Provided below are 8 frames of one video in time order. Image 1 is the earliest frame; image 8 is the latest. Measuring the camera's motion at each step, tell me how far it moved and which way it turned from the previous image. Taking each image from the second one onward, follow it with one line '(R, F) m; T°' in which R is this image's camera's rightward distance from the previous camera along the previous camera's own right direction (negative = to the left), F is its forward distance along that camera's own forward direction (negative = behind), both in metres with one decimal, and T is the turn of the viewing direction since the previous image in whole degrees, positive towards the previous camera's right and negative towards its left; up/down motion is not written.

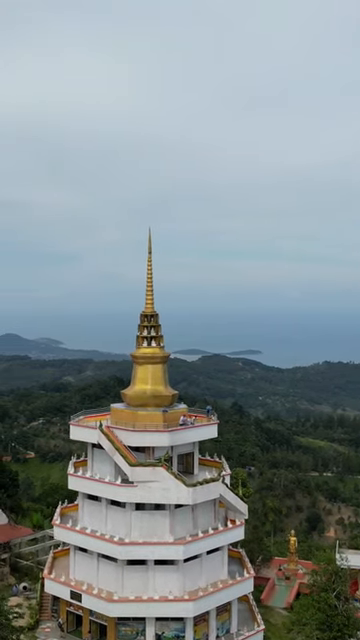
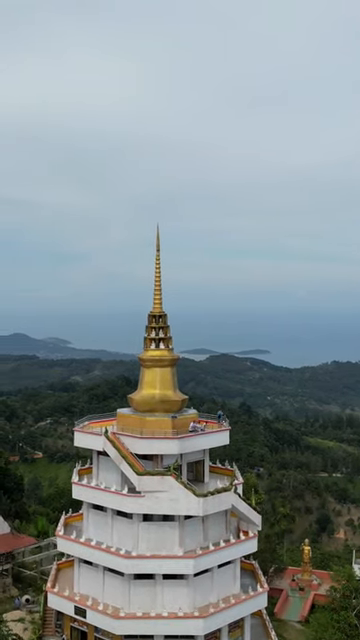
(0.0, +0.6) m; -1°
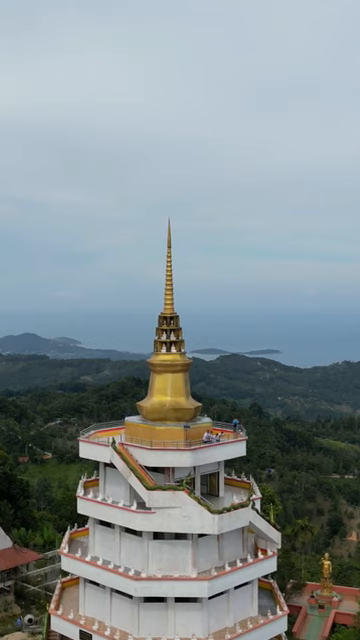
(0.0, +0.8) m; -1°
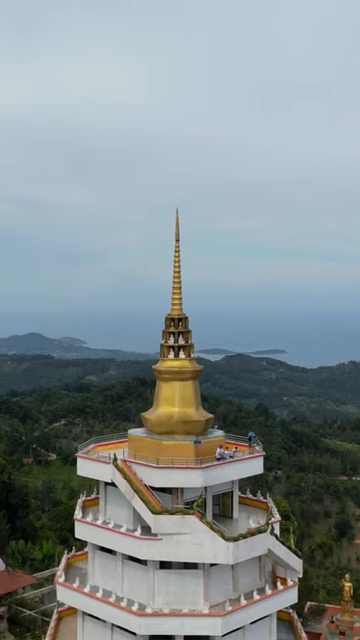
(-0.1, +1.1) m; 0°
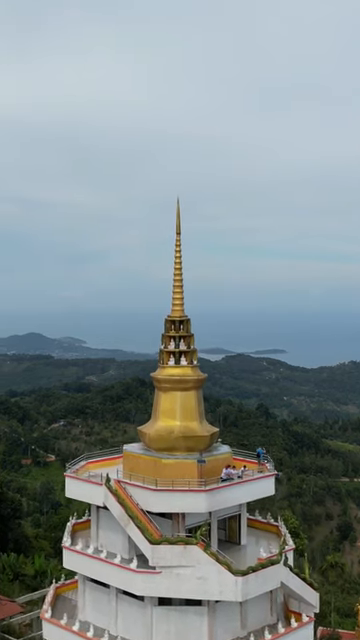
(0.0, +1.0) m; 0°
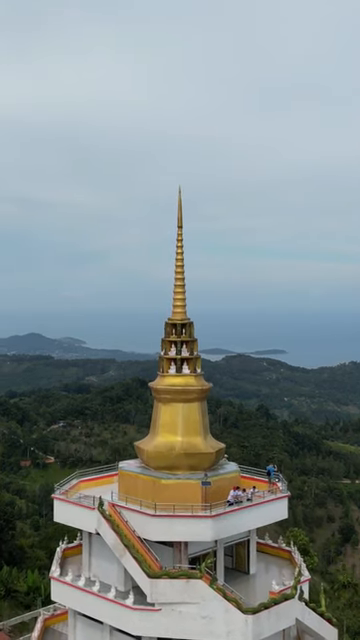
(0.0, +0.8) m; 0°
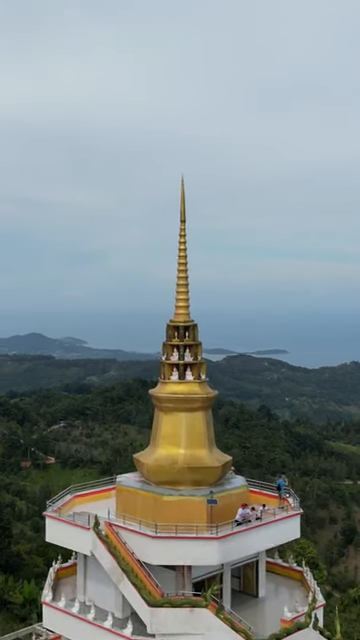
(0.0, +0.6) m; 0°
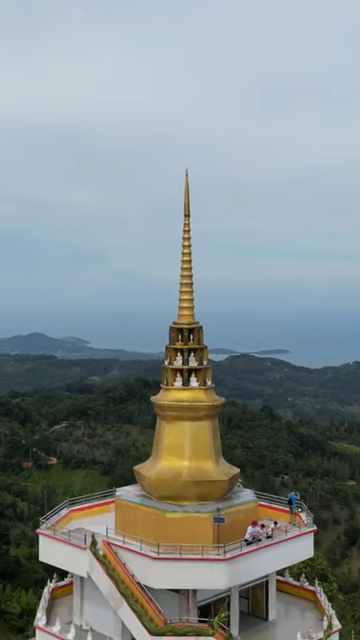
(0.0, +0.5) m; 0°
